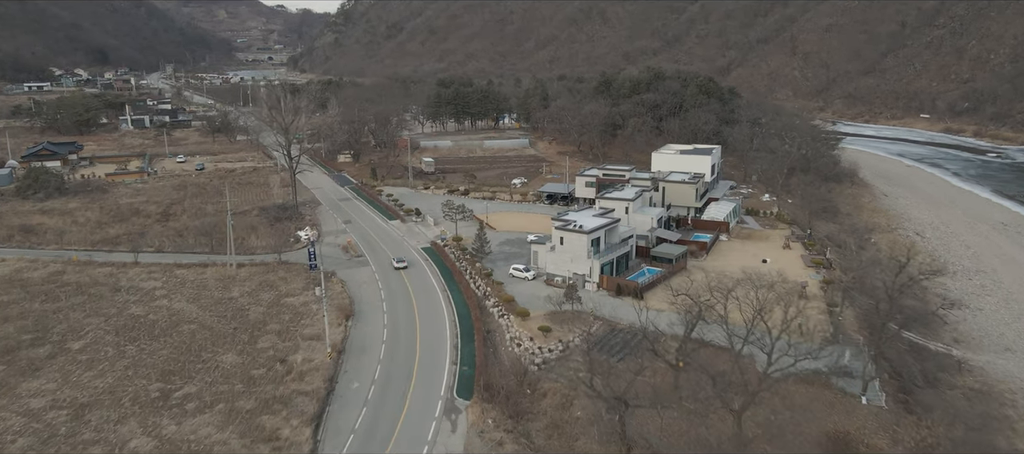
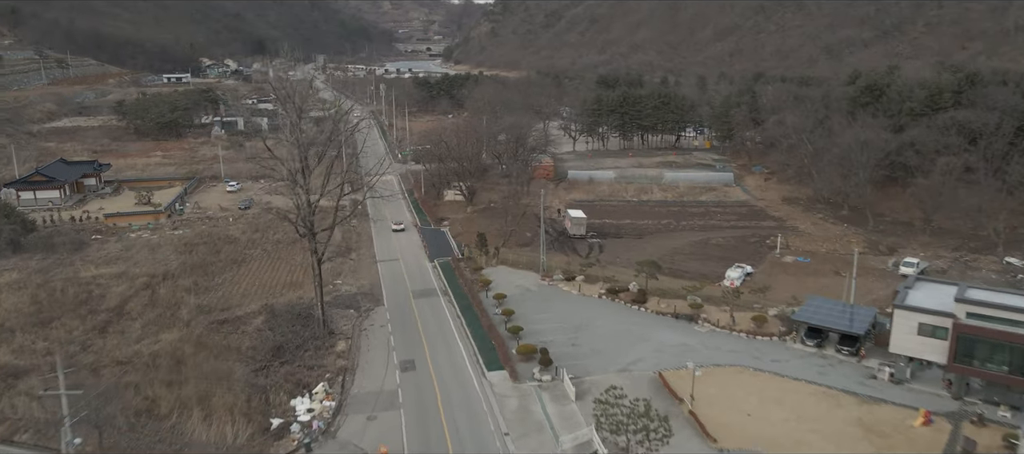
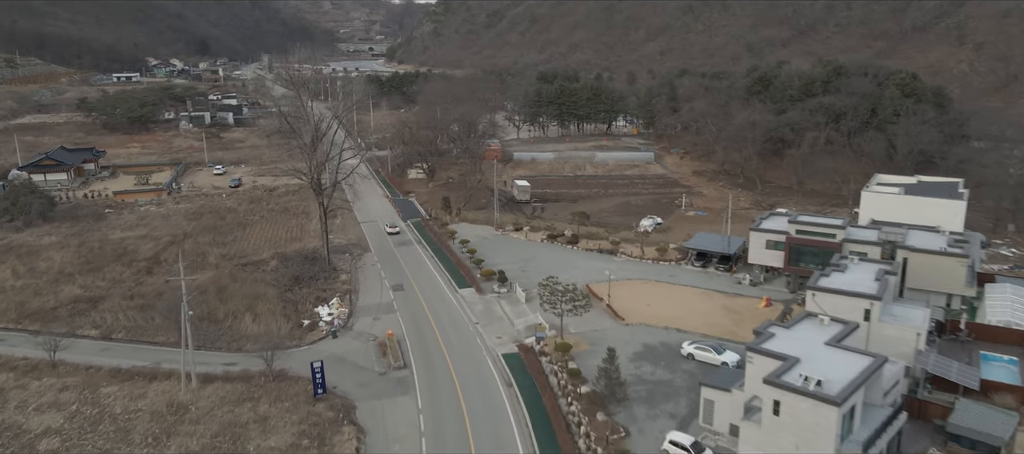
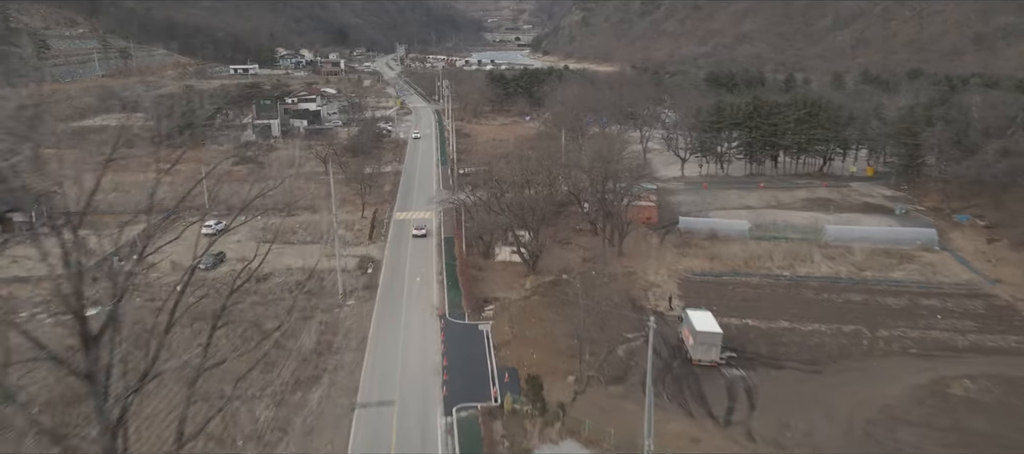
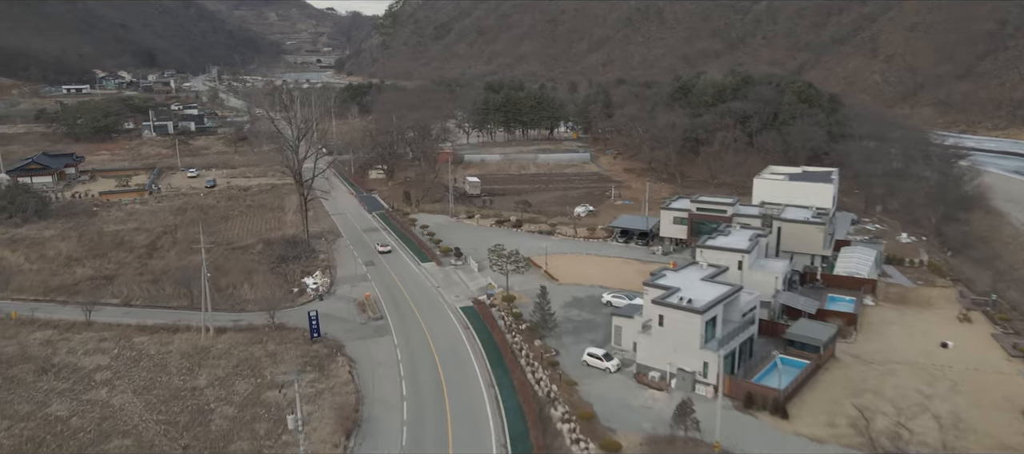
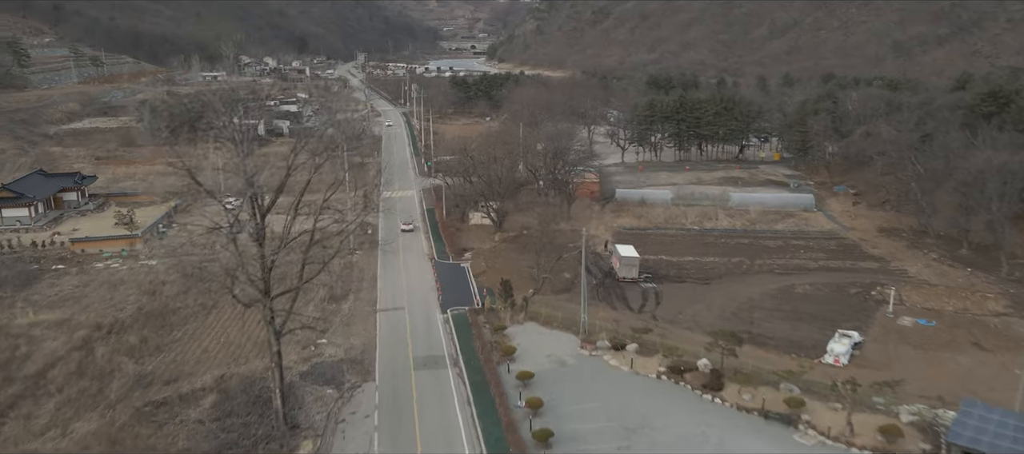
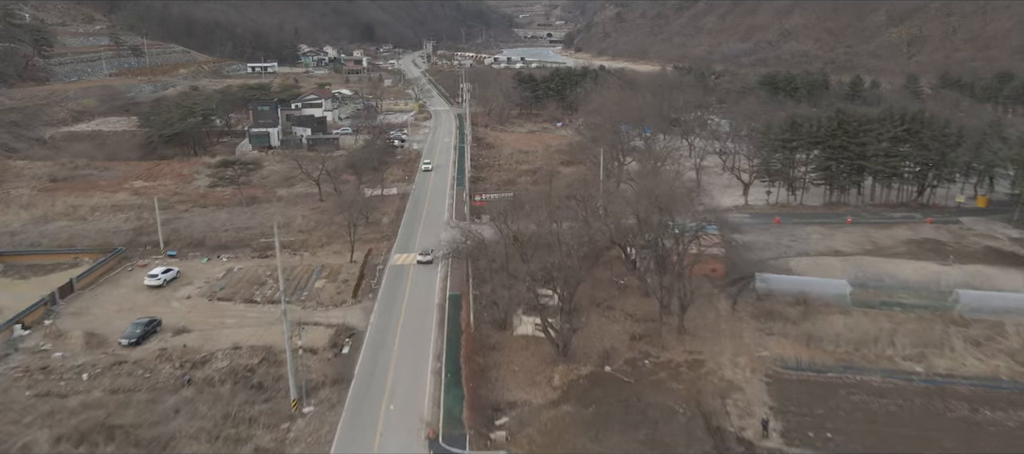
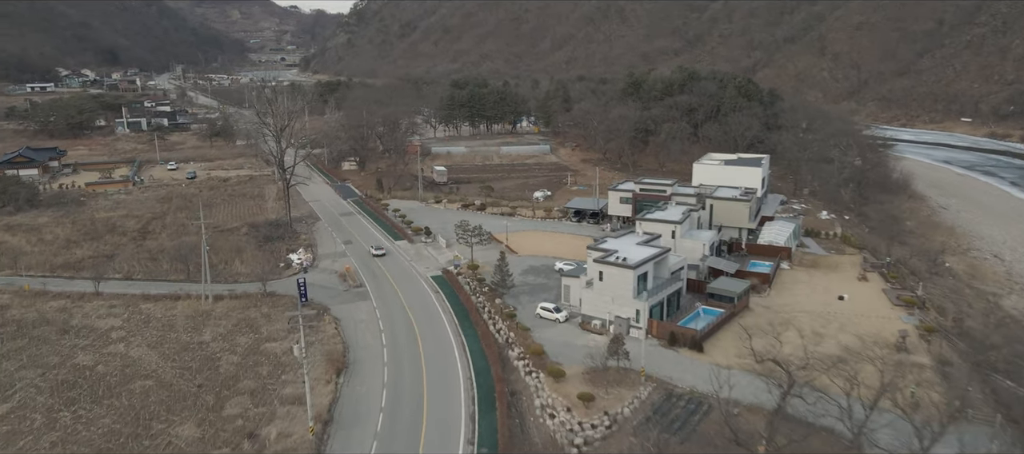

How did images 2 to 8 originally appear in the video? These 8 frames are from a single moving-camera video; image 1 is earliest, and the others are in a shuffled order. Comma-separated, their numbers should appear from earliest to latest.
8, 5, 3, 2, 6, 4, 7
